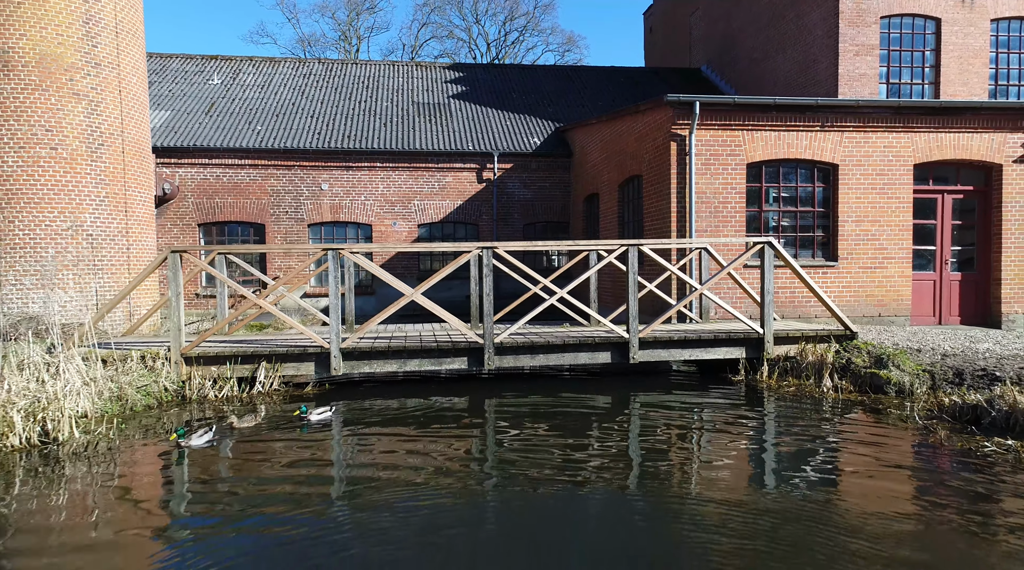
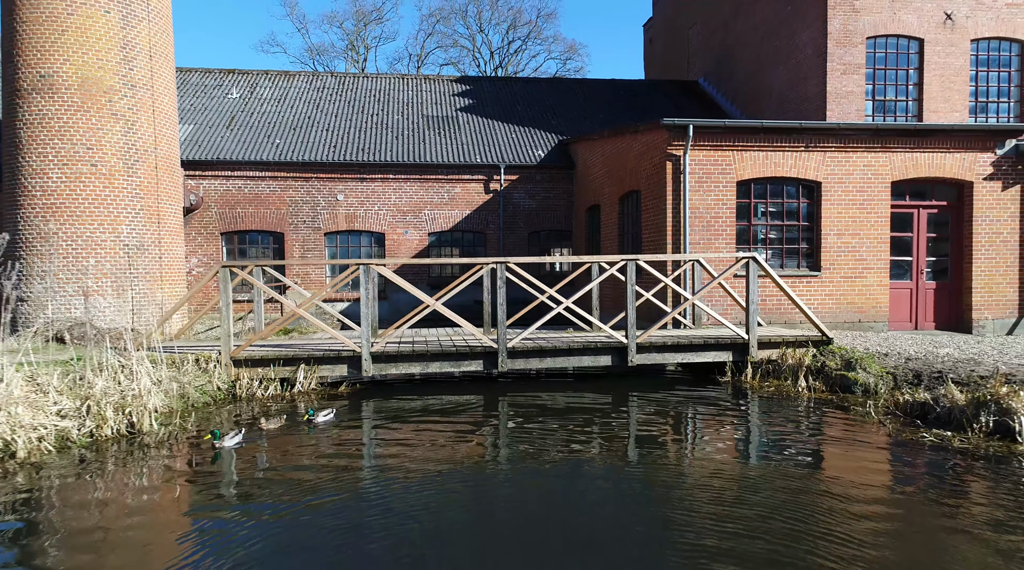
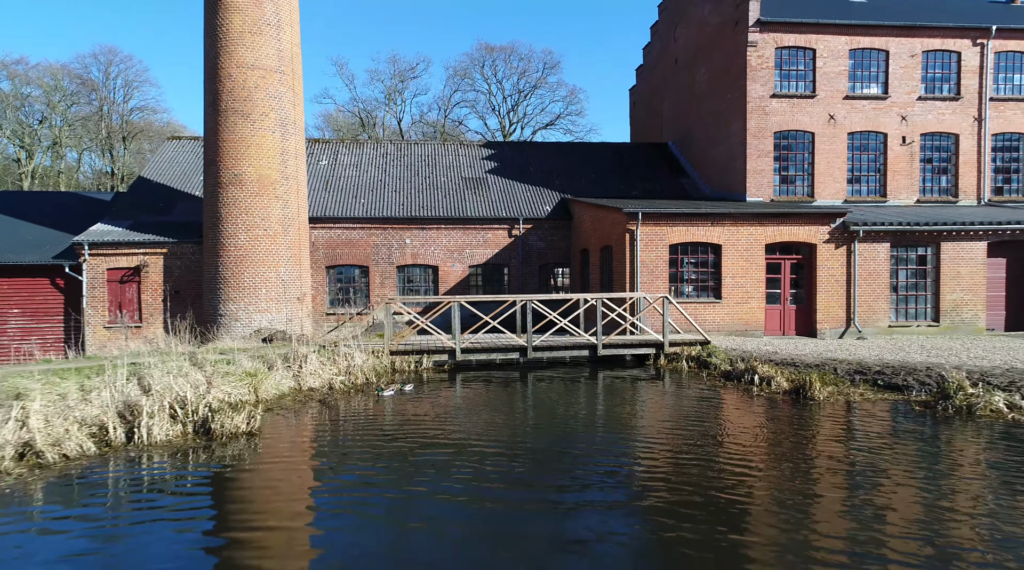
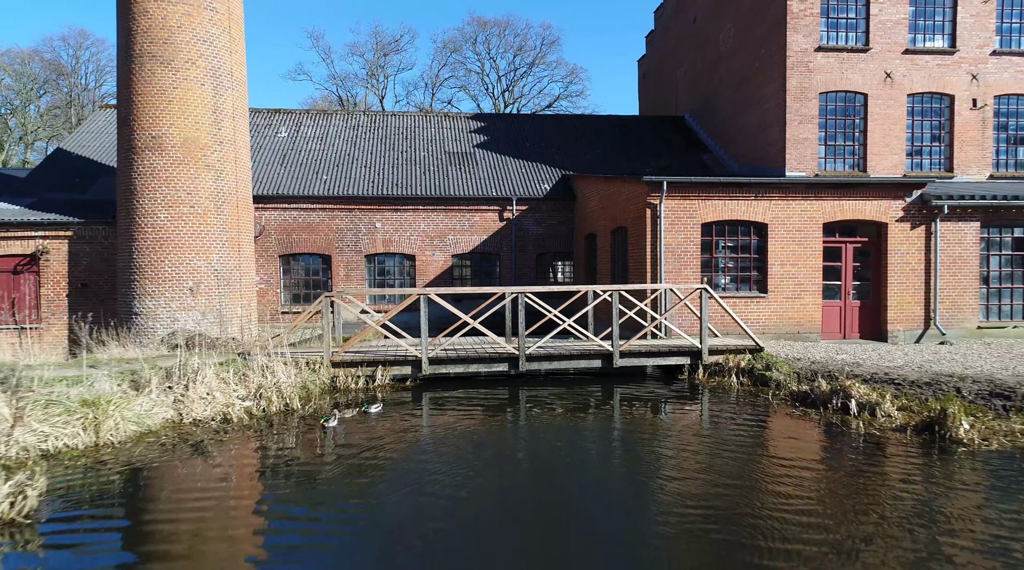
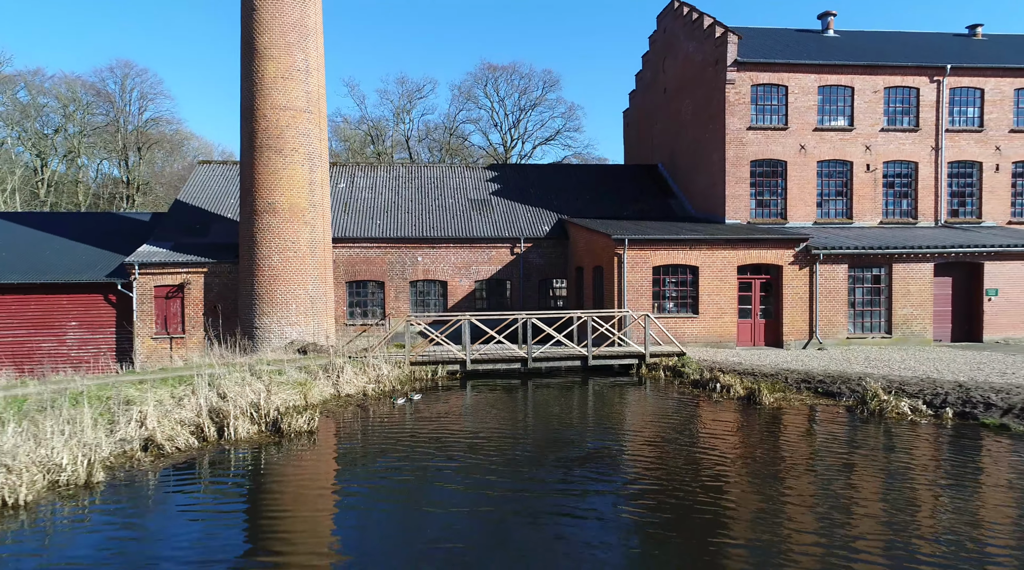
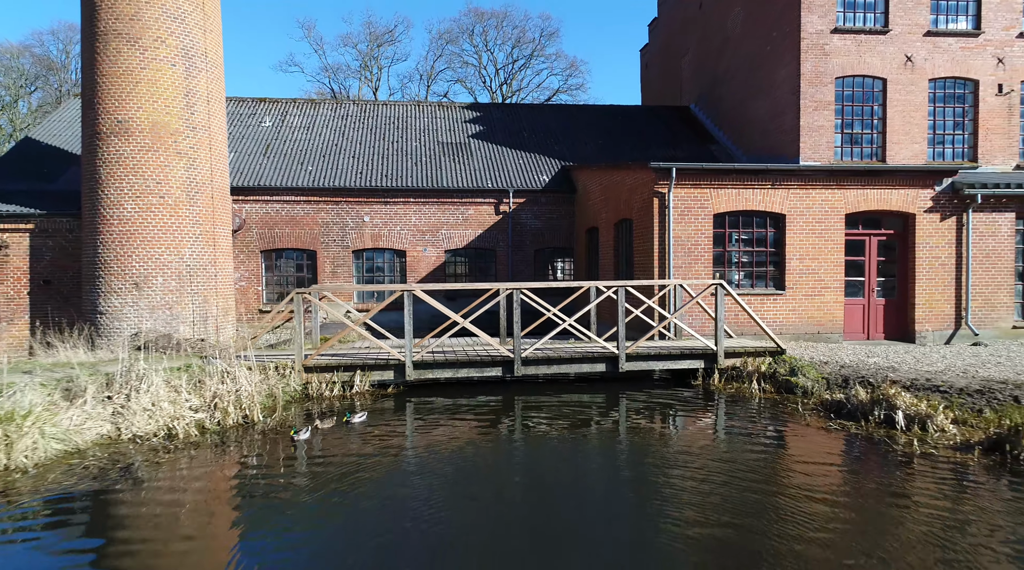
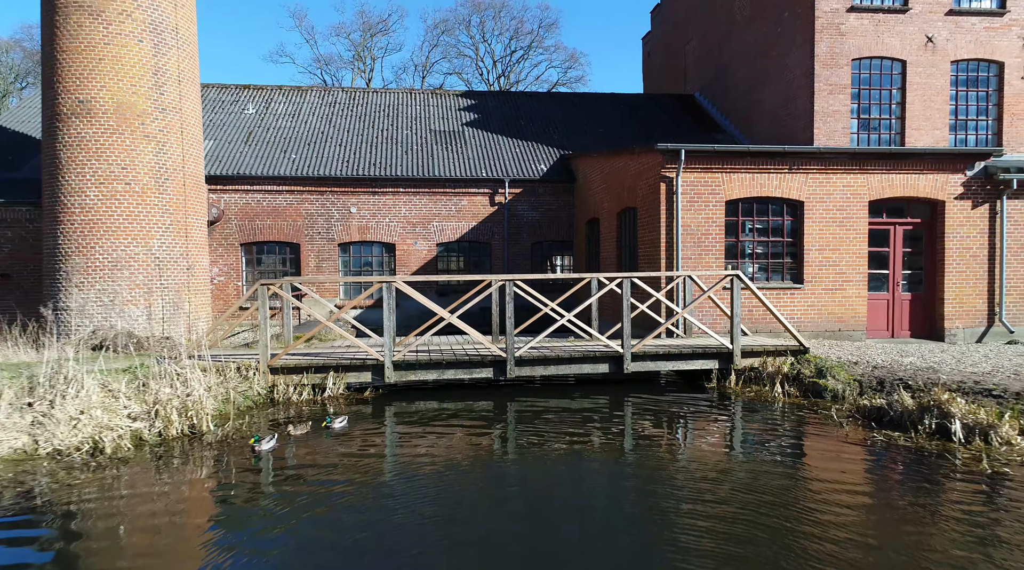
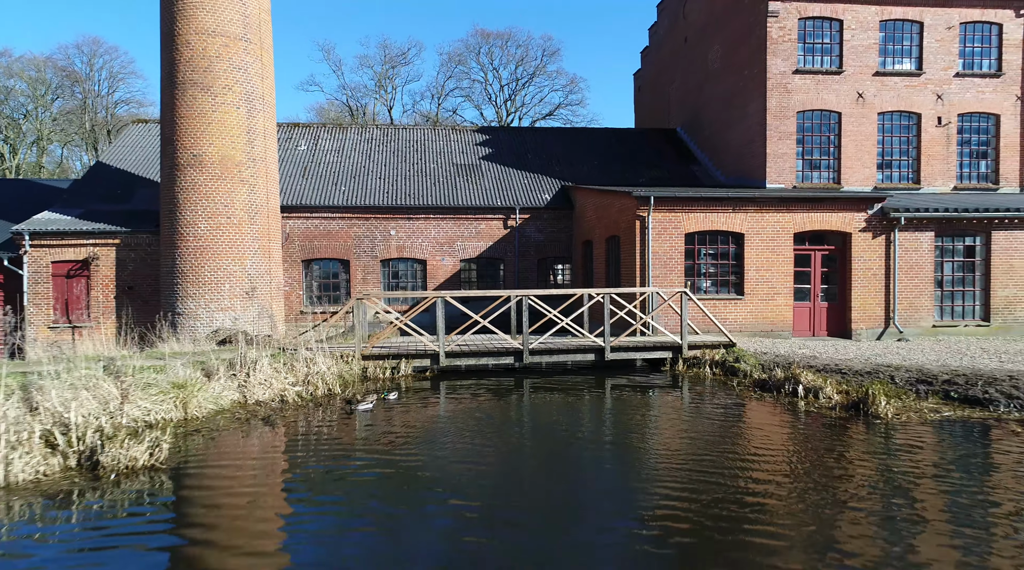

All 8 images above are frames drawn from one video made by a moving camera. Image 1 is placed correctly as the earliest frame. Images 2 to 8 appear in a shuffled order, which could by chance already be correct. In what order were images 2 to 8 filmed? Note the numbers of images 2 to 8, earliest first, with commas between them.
2, 7, 6, 4, 8, 3, 5
